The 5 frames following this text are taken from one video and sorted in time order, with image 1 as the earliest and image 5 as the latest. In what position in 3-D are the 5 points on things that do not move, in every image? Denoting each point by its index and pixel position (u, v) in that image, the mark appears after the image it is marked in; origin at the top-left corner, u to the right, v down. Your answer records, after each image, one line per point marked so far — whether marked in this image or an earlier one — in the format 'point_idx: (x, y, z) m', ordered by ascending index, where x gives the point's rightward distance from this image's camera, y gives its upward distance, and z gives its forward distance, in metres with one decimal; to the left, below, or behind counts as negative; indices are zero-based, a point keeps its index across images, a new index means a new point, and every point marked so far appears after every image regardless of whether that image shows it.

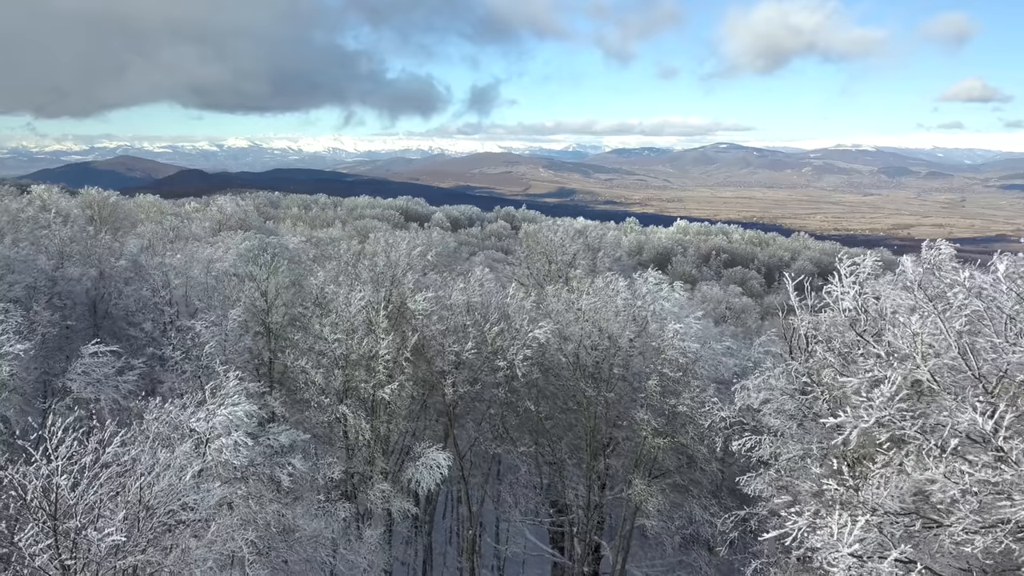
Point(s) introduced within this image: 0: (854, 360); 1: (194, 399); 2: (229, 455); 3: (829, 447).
0: (+11.6, -2.4, +18.4) m
1: (-10.4, -3.7, +17.8) m
2: (-8.1, -5.0, +15.7) m
3: (+11.0, -5.5, +18.5) m
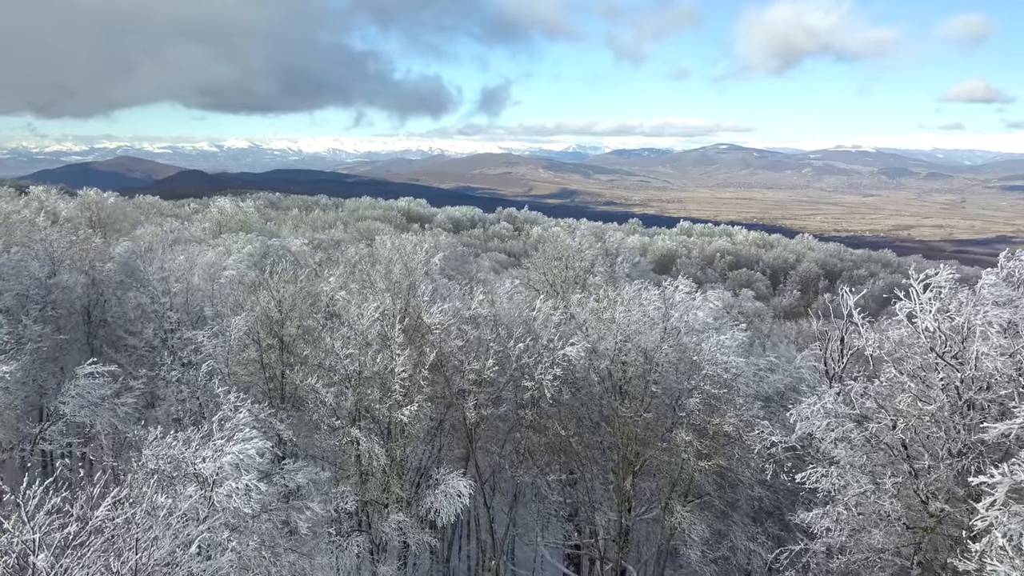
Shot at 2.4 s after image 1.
0: (+12.8, -2.9, +16.6) m
1: (-9.2, -4.2, +16.0) m
2: (-6.9, -5.4, +13.9) m
3: (+12.1, -6.0, +16.7) m
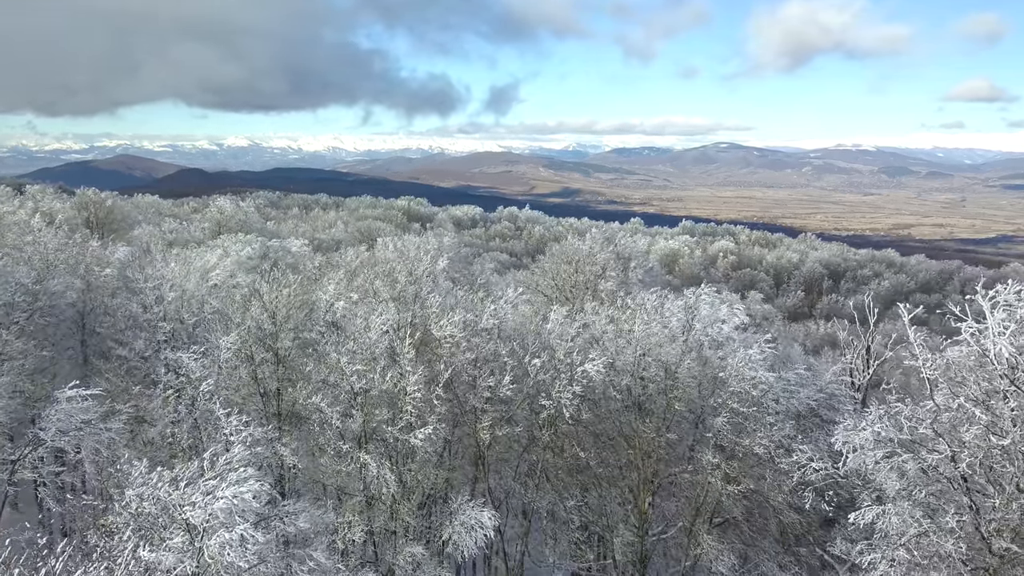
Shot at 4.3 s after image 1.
0: (+13.4, -3.4, +15.1) m
1: (-8.6, -4.7, +14.5) m
2: (-6.3, -5.9, +12.4) m
3: (+12.7, -6.5, +15.2) m
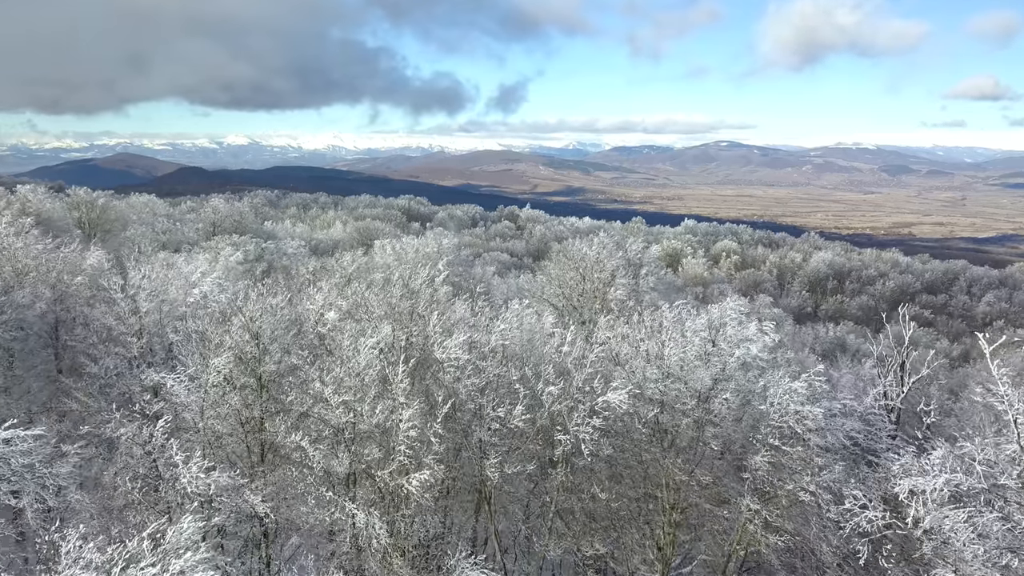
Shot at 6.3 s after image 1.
0: (+13.7, -4.1, +12.6) m
1: (-8.3, -5.3, +12.0) m
2: (-6.0, -6.6, +9.9) m
3: (+13.0, -7.2, +12.7) m
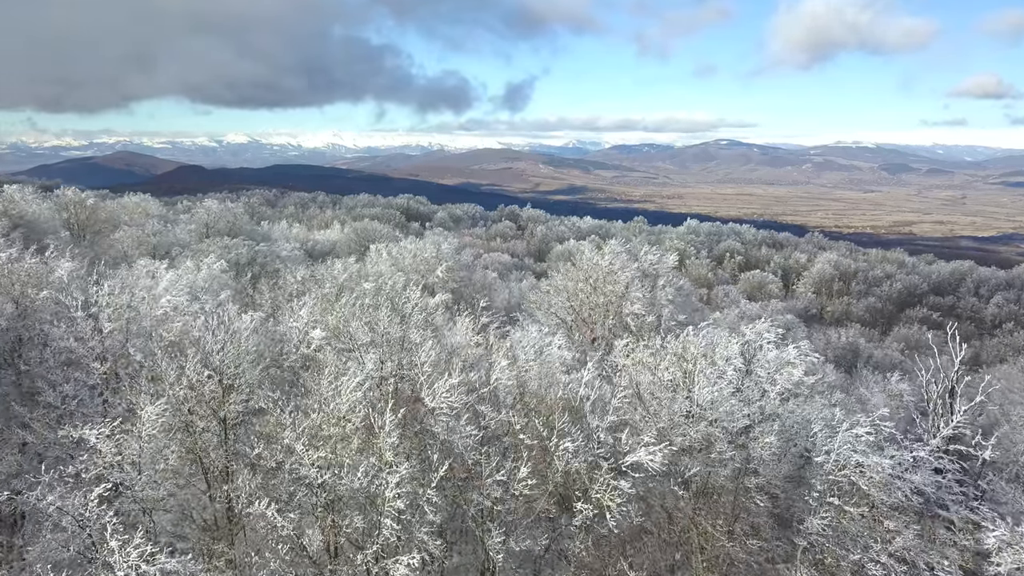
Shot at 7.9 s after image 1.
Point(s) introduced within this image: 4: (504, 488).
0: (+14.0, -5.1, +9.4) m
1: (-8.0, -6.3, +8.9) m
2: (-5.7, -7.6, +6.7) m
3: (+13.3, -8.1, +9.6) m
4: (-0.2, -5.6, +15.4) m
